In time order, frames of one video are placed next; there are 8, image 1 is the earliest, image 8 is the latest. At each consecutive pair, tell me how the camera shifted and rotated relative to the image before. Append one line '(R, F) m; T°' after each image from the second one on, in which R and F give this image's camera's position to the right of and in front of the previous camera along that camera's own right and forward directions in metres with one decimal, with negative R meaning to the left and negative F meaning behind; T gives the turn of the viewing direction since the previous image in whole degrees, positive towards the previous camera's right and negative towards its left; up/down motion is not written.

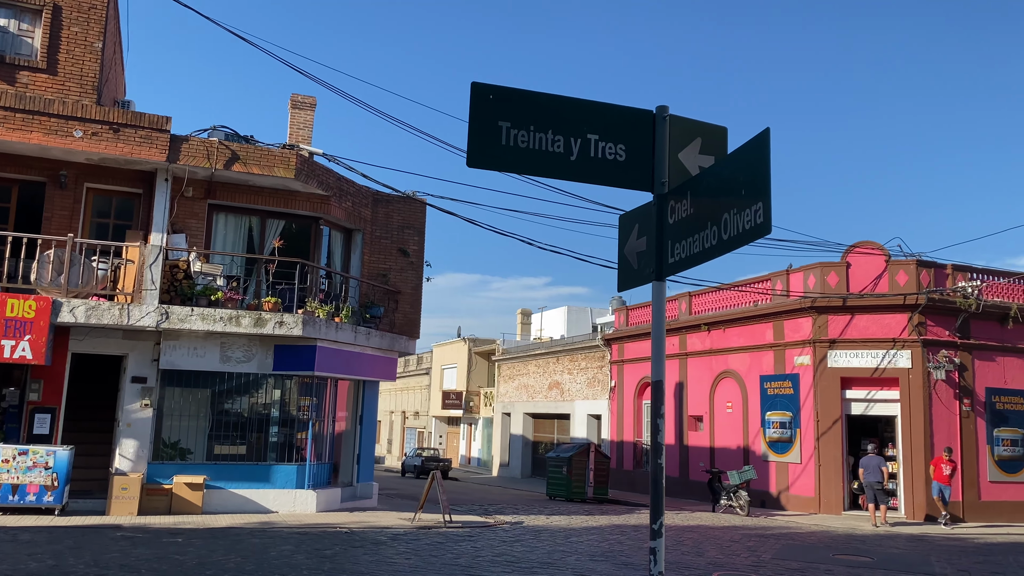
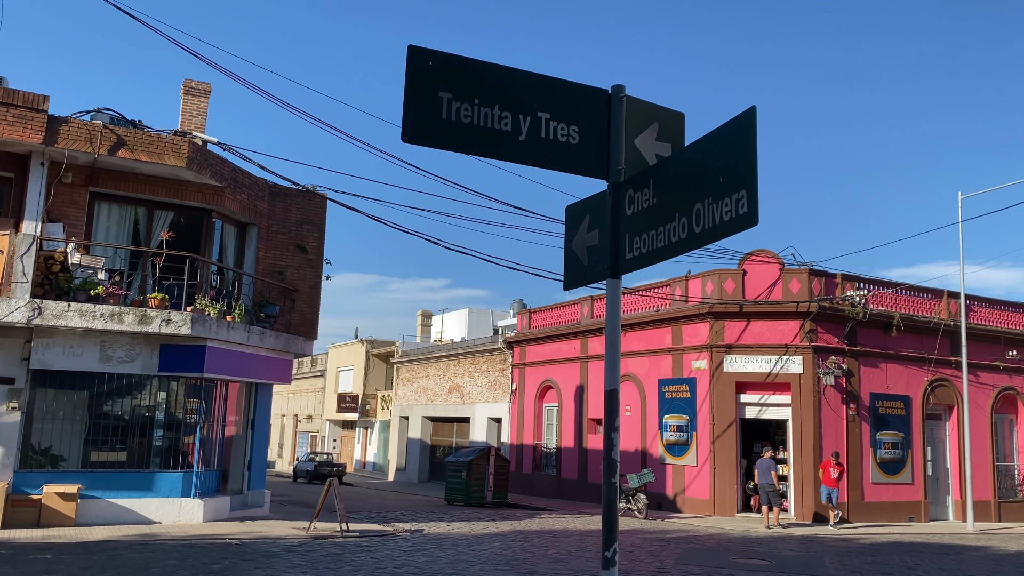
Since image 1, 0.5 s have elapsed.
(-0.1, +0.3) m; +7°
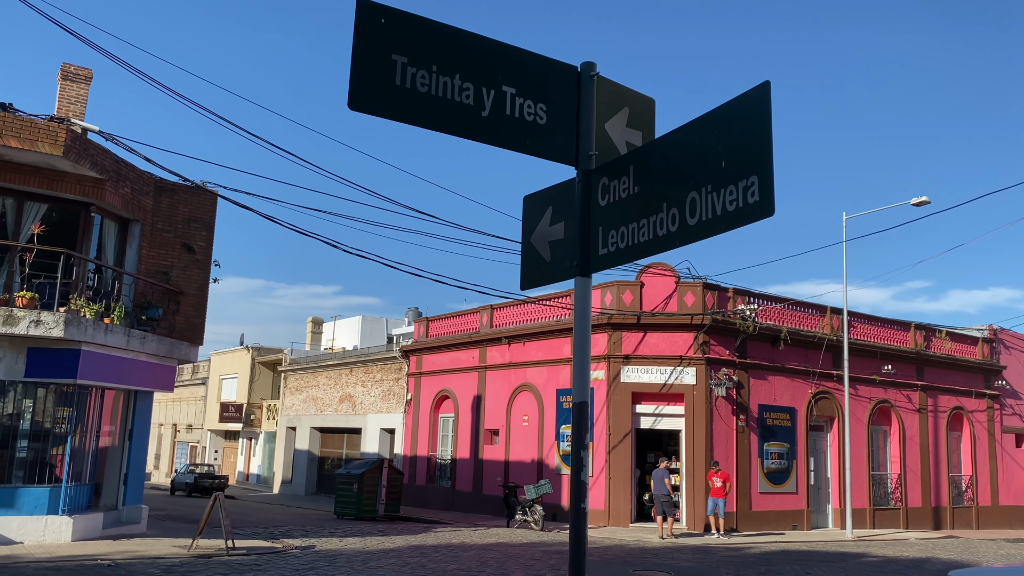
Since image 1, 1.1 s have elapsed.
(-0.2, +0.3) m; +7°
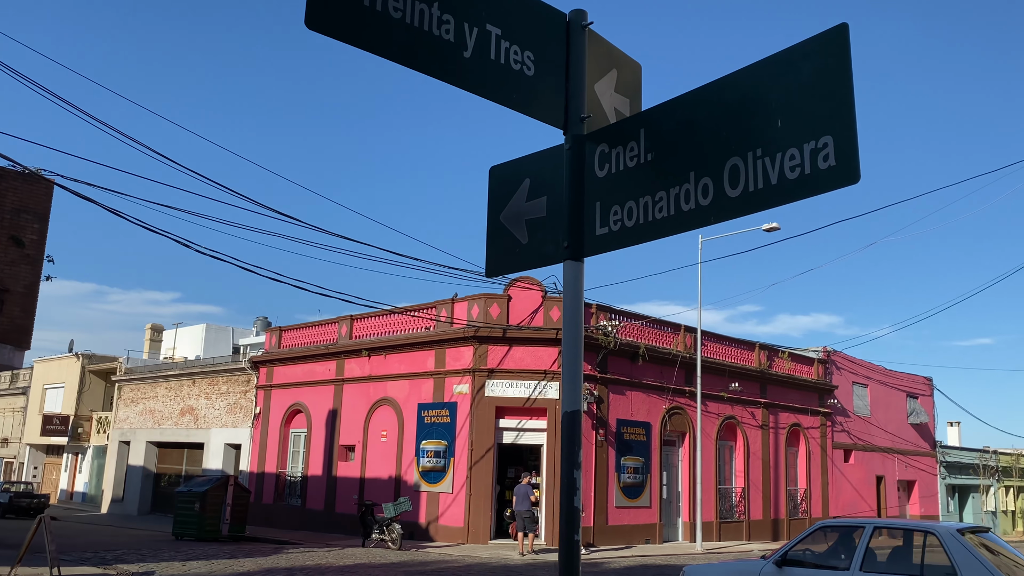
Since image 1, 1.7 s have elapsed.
(-0.3, +0.4) m; +10°
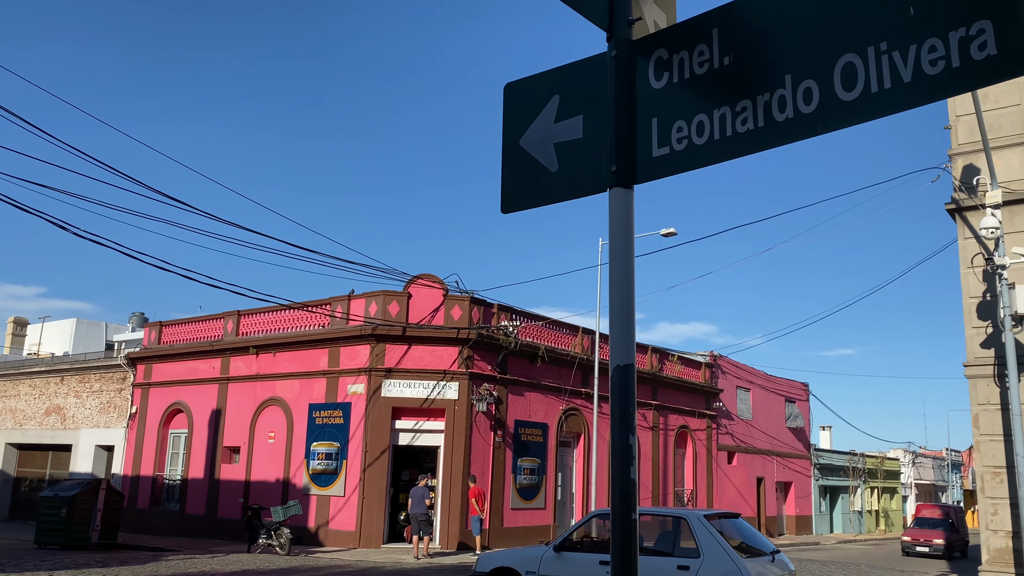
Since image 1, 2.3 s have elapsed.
(-0.3, +0.4) m; +7°
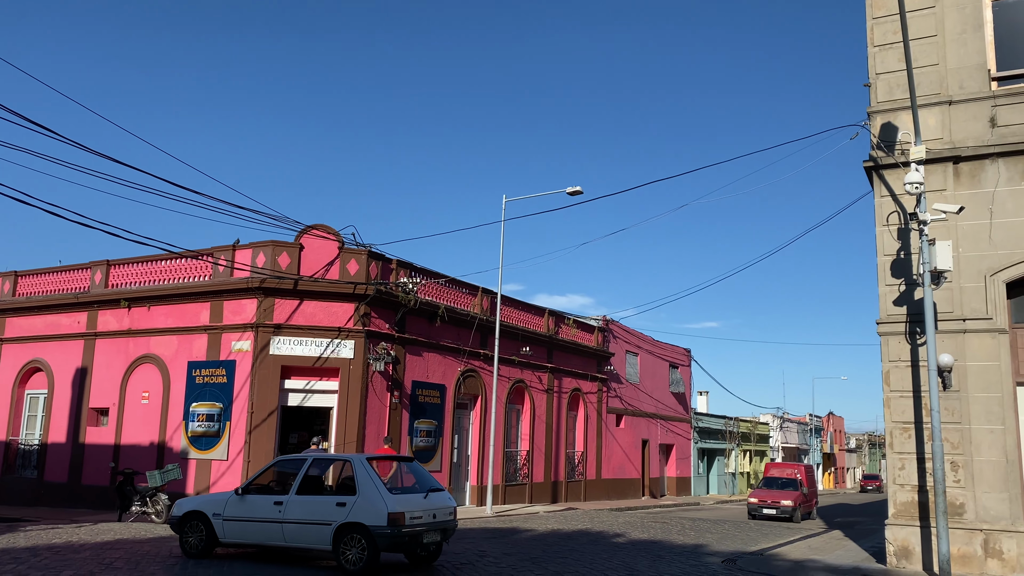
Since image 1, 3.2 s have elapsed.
(-0.5, +0.9) m; +8°
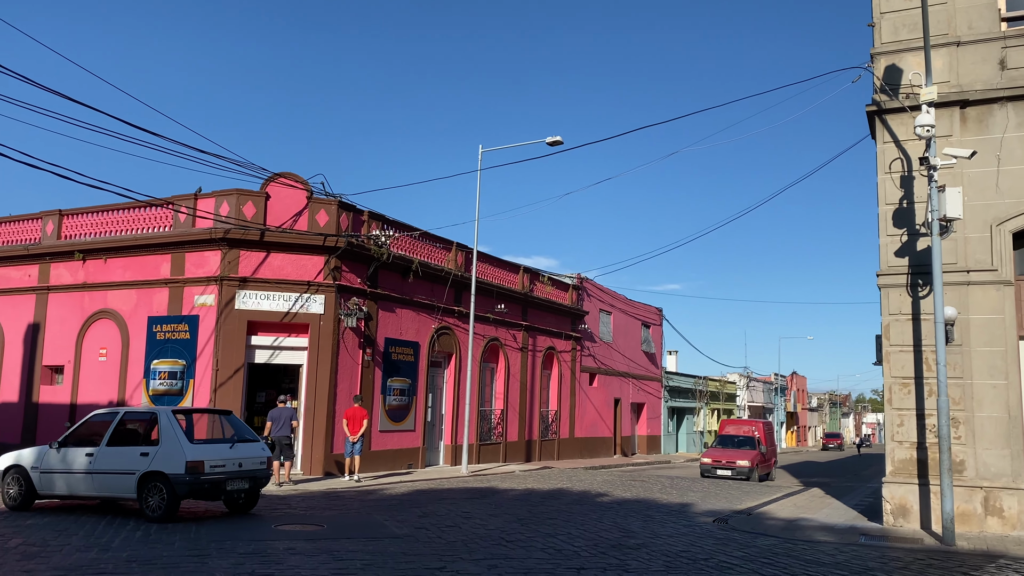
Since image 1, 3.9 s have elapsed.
(-0.3, +0.7) m; +2°
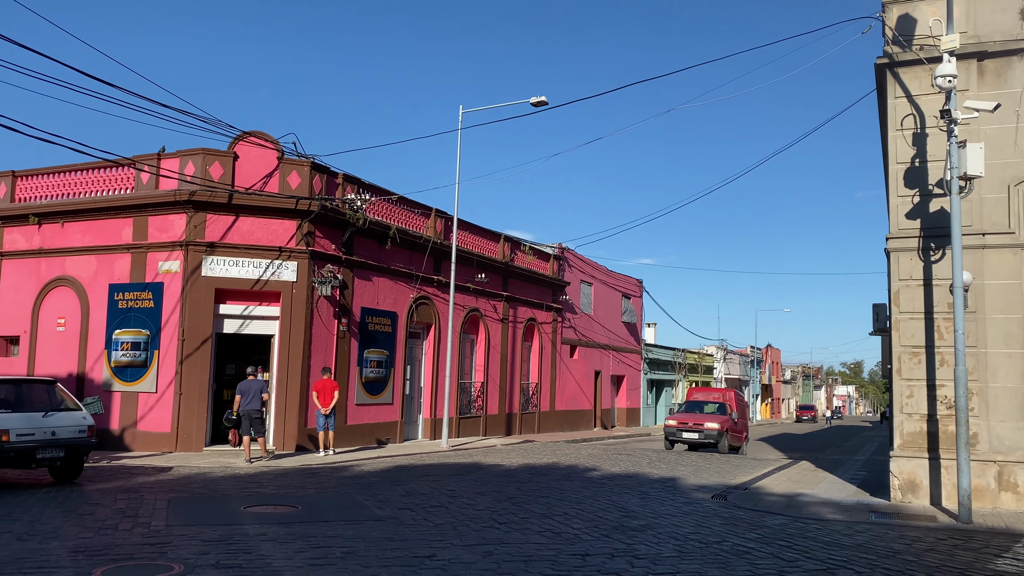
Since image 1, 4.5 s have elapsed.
(-0.2, +0.8) m; +2°
